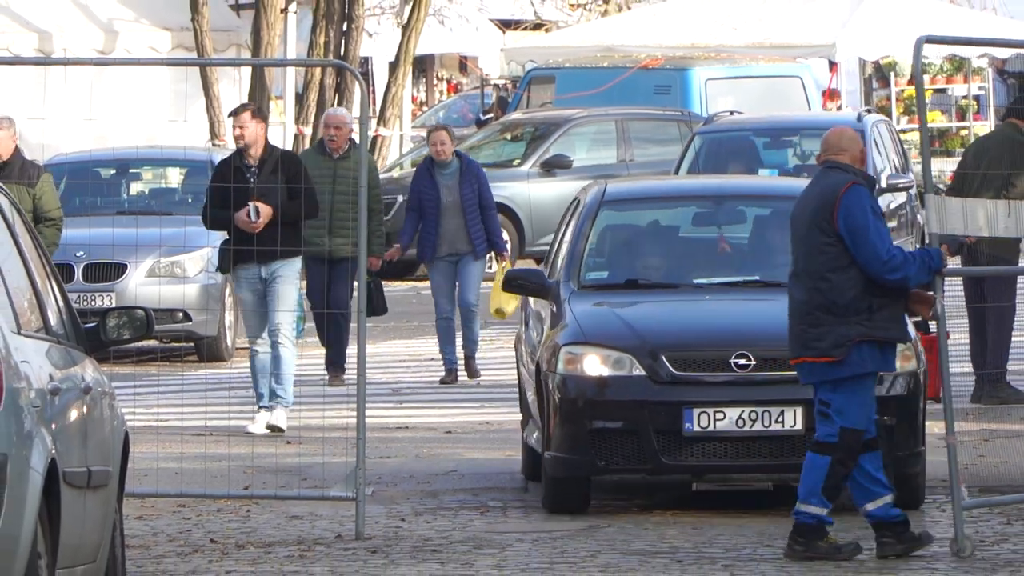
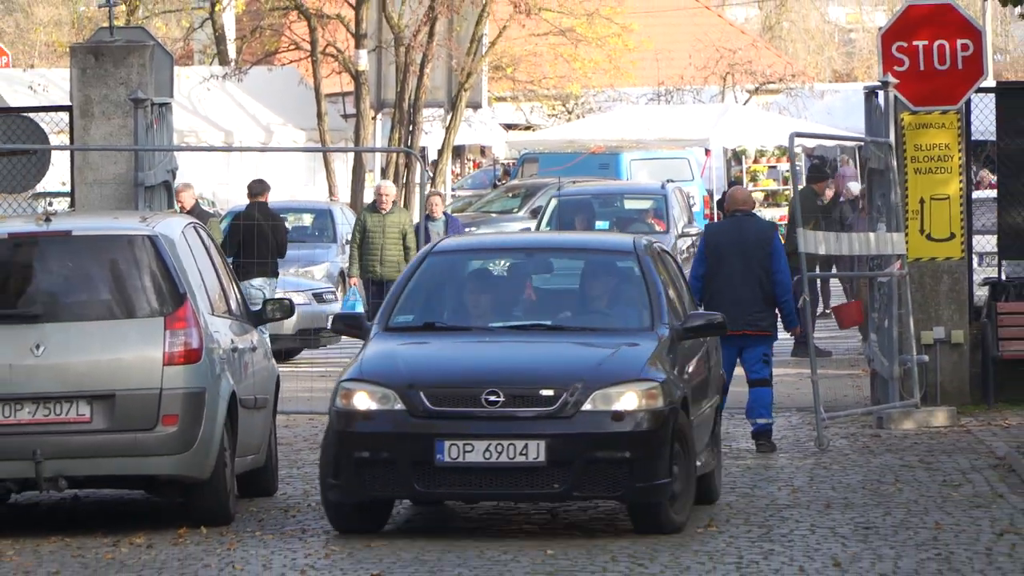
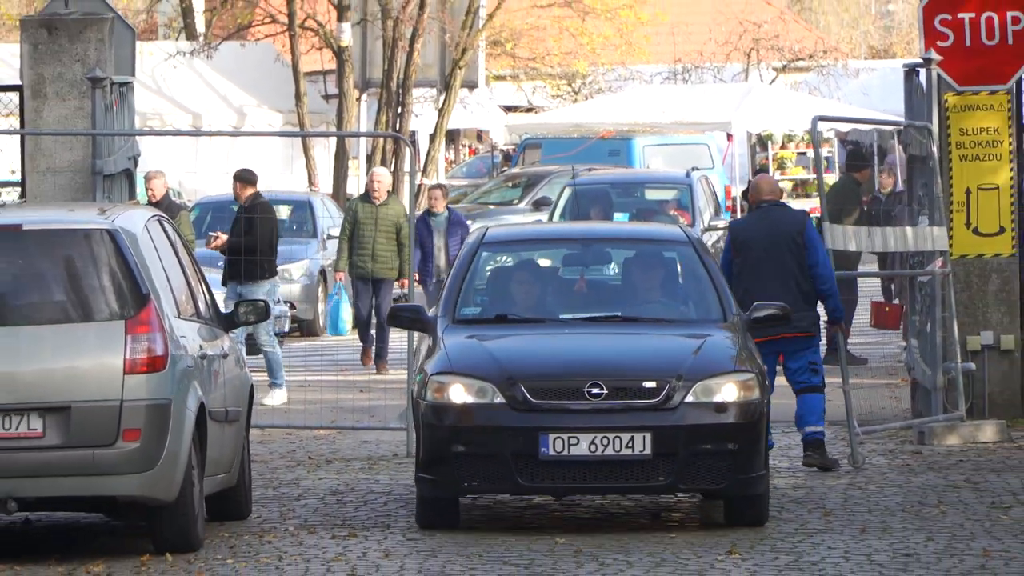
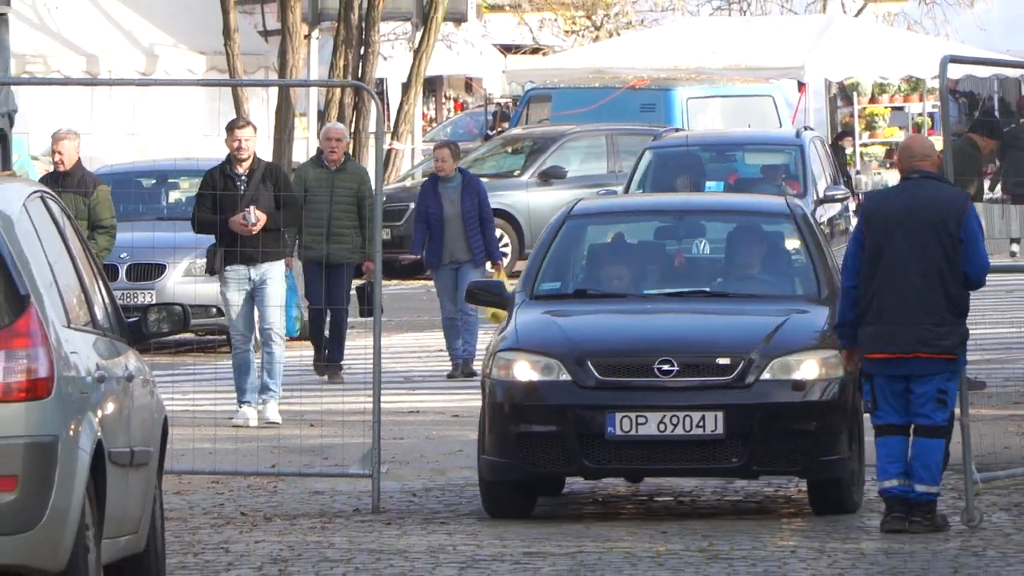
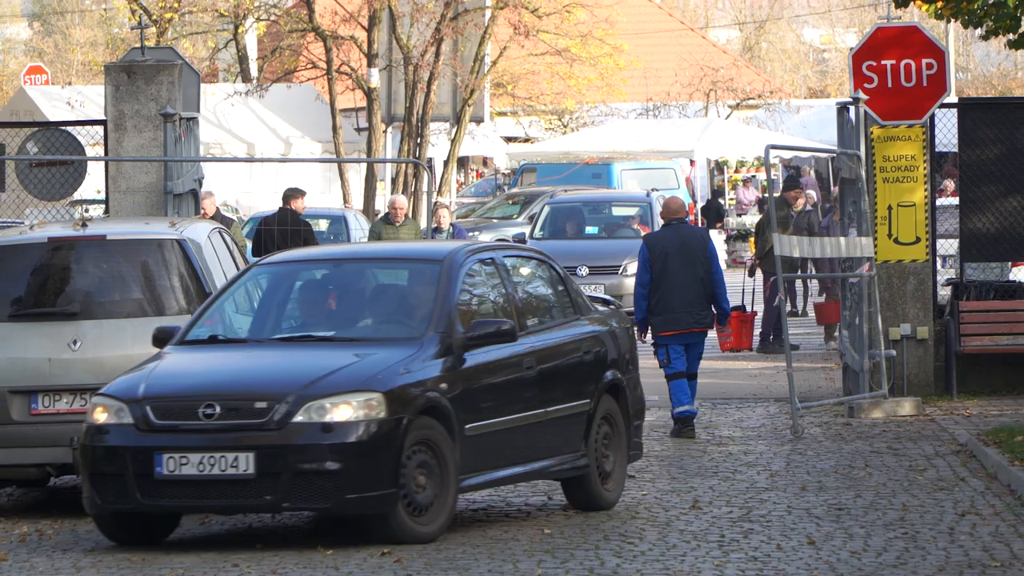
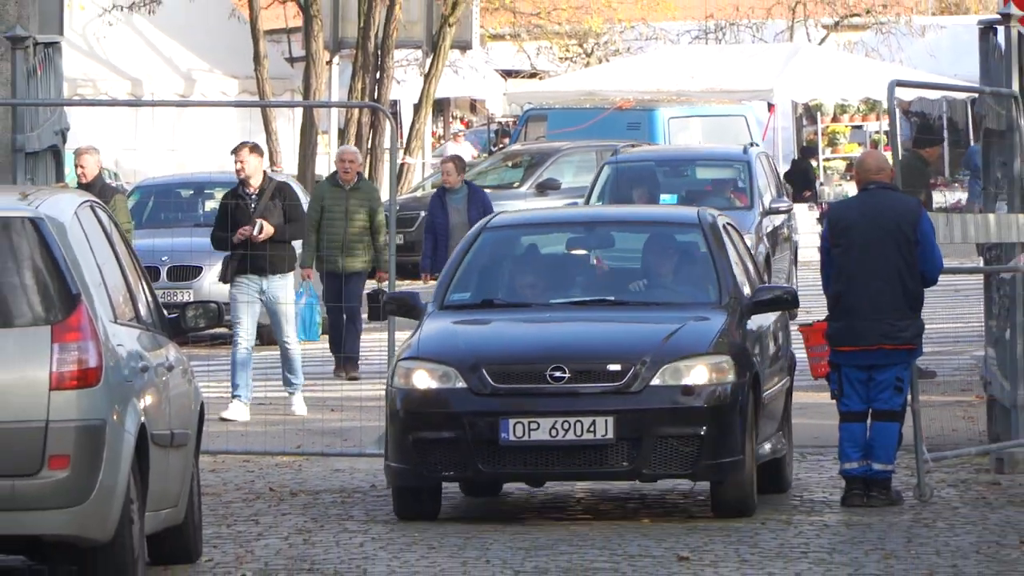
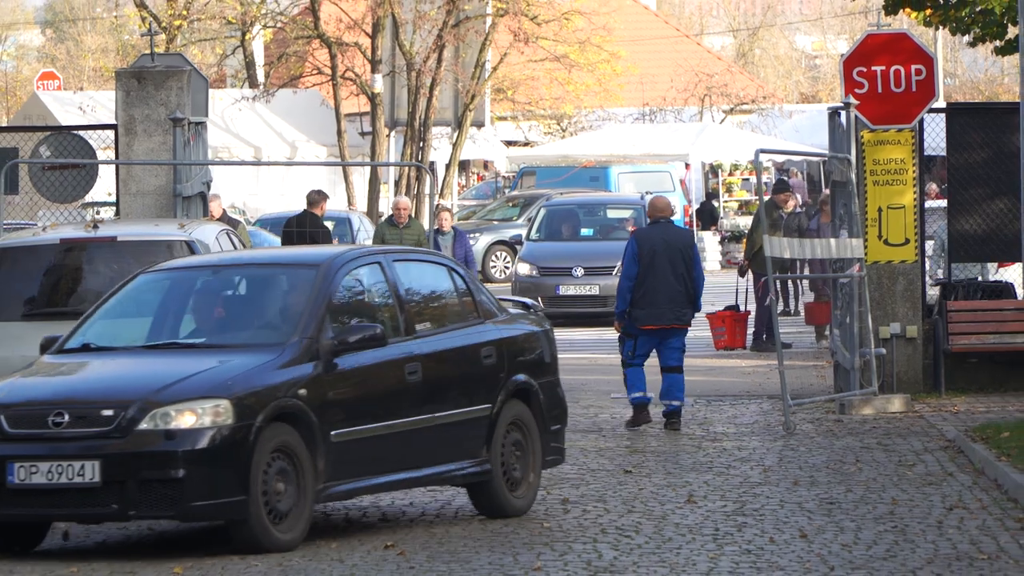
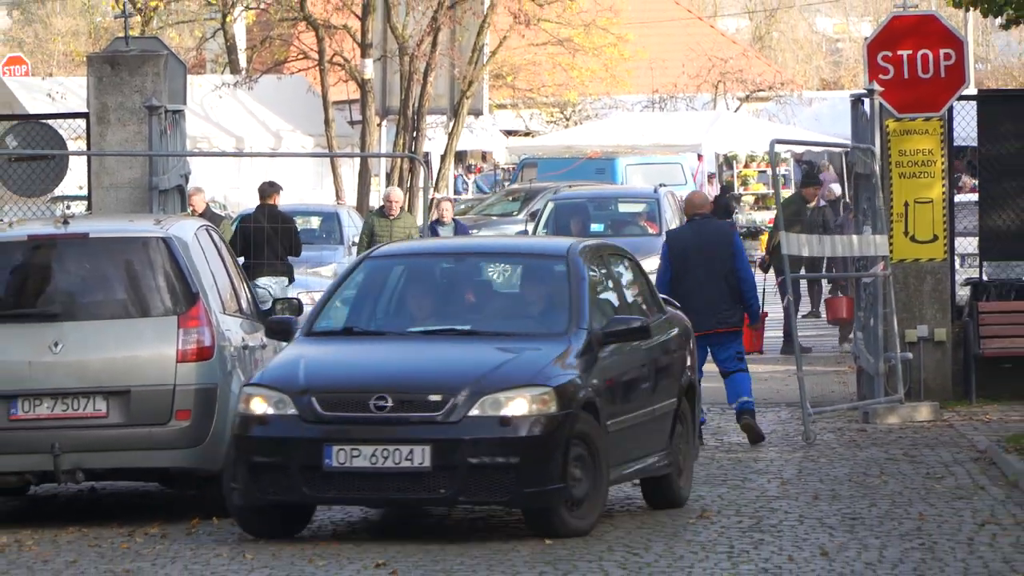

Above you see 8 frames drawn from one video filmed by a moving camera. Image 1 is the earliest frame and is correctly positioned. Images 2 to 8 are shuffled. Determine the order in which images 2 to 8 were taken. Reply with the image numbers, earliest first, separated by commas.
4, 6, 3, 2, 8, 5, 7
